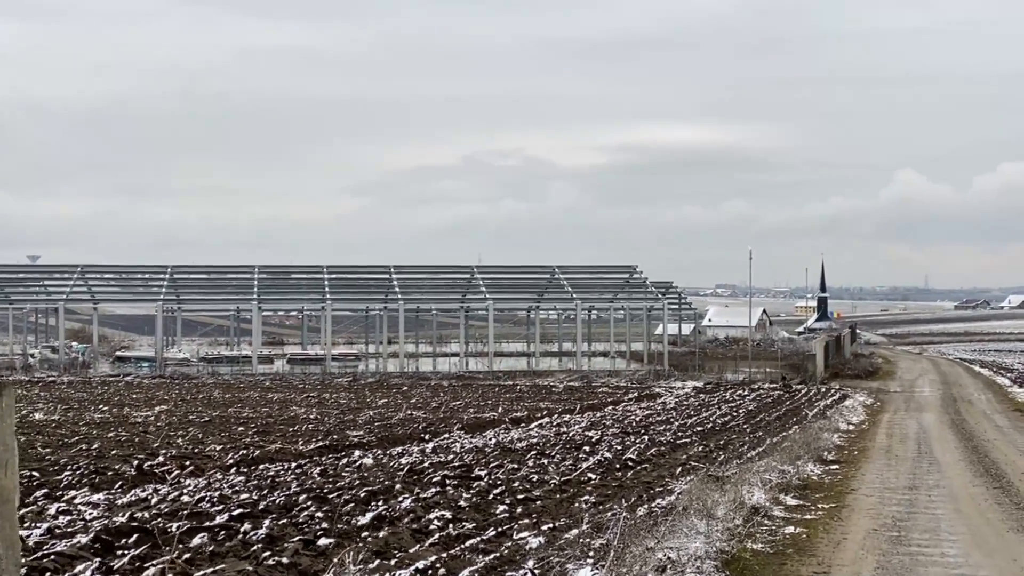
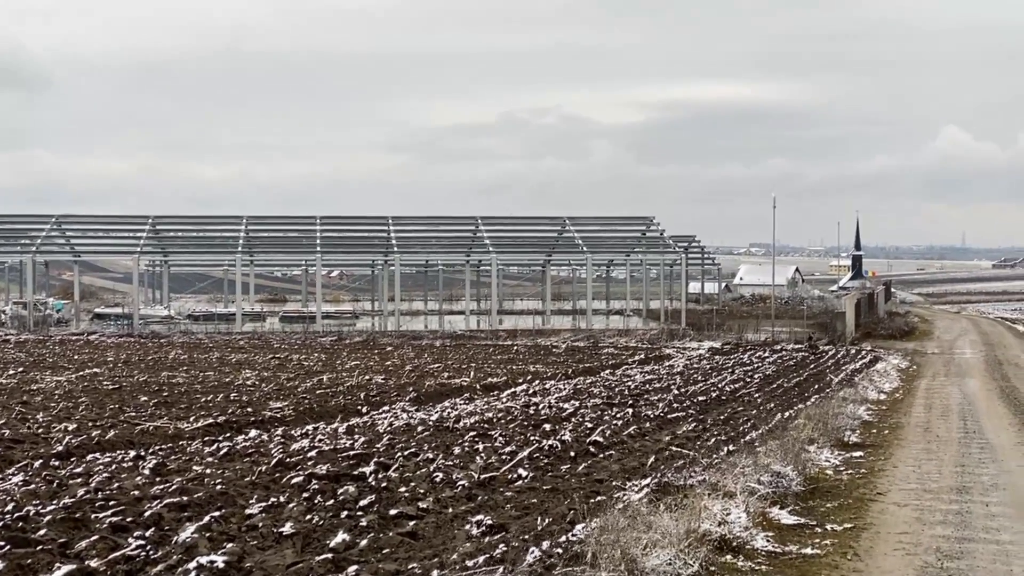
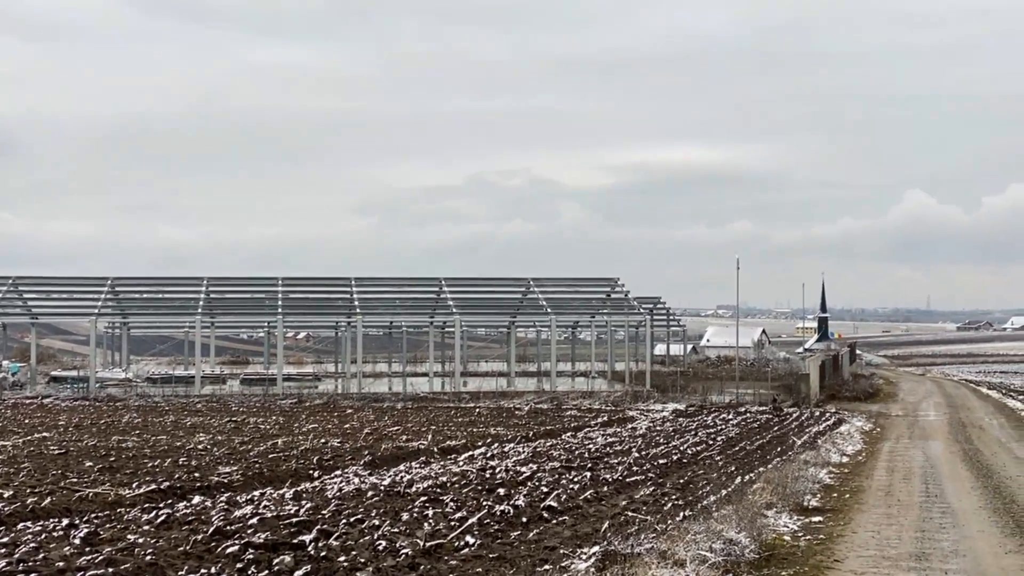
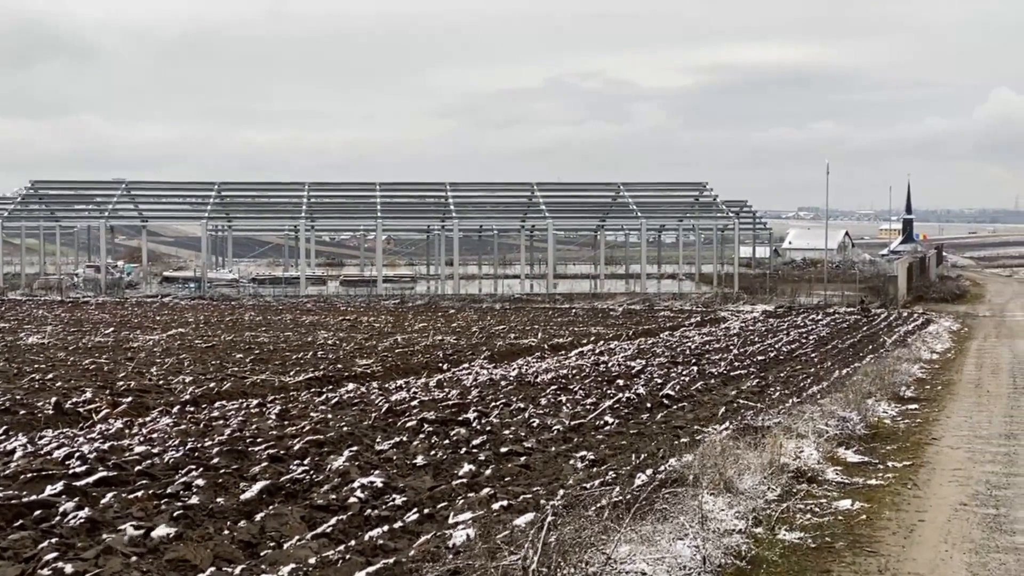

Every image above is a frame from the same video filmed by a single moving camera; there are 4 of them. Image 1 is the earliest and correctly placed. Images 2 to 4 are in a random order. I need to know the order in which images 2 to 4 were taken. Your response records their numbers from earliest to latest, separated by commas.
4, 2, 3
